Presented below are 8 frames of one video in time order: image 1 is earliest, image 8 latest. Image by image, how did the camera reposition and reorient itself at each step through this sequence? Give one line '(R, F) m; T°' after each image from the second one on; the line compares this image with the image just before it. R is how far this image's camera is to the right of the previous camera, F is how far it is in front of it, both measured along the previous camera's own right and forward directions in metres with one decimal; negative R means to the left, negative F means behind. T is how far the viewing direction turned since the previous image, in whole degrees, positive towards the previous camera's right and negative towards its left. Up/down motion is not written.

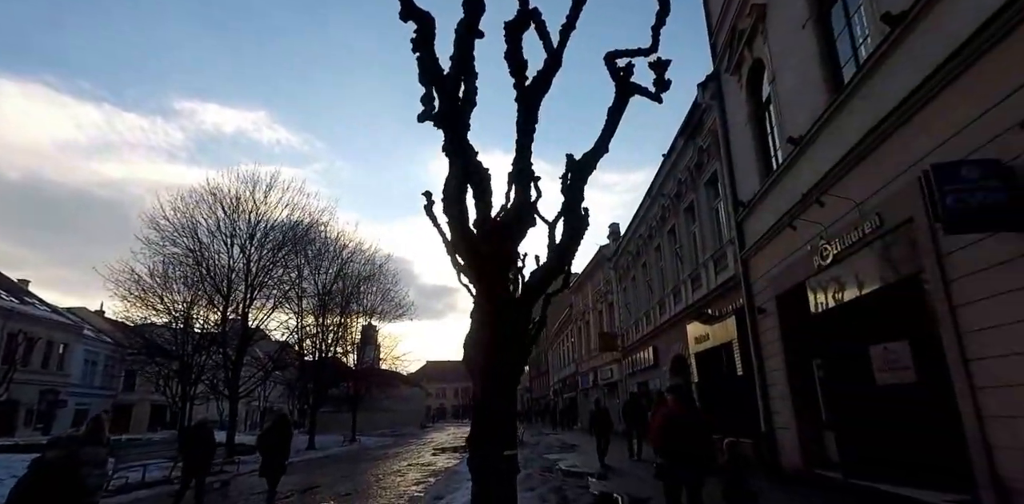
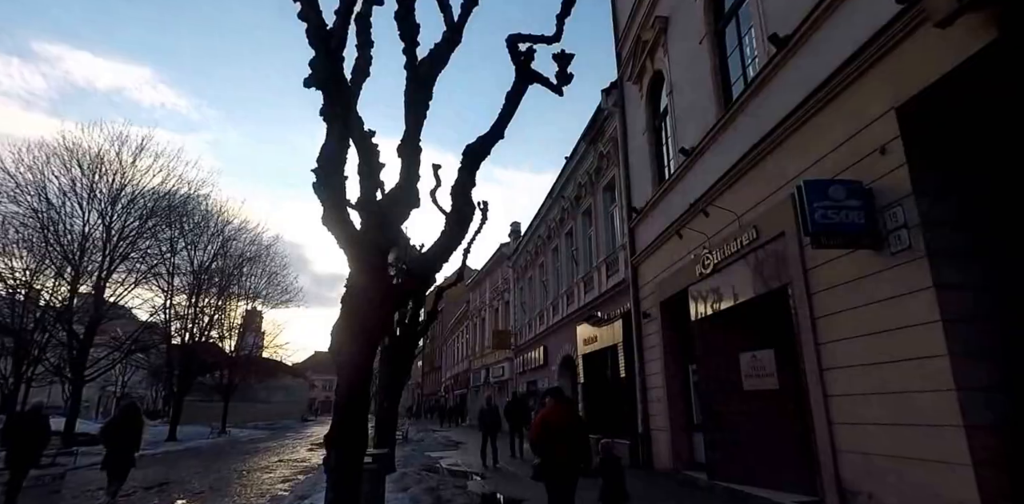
(+0.2, +0.4) m; +10°
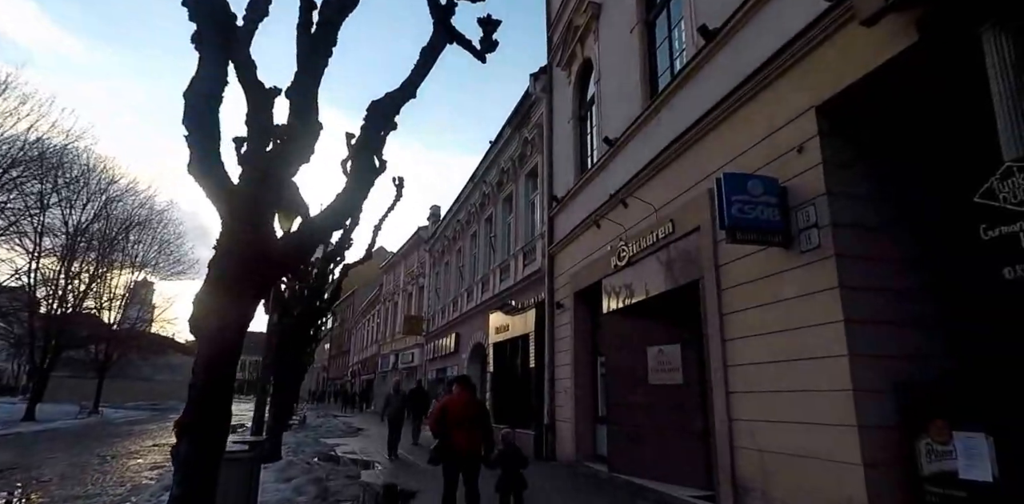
(+0.1, +0.5) m; +9°
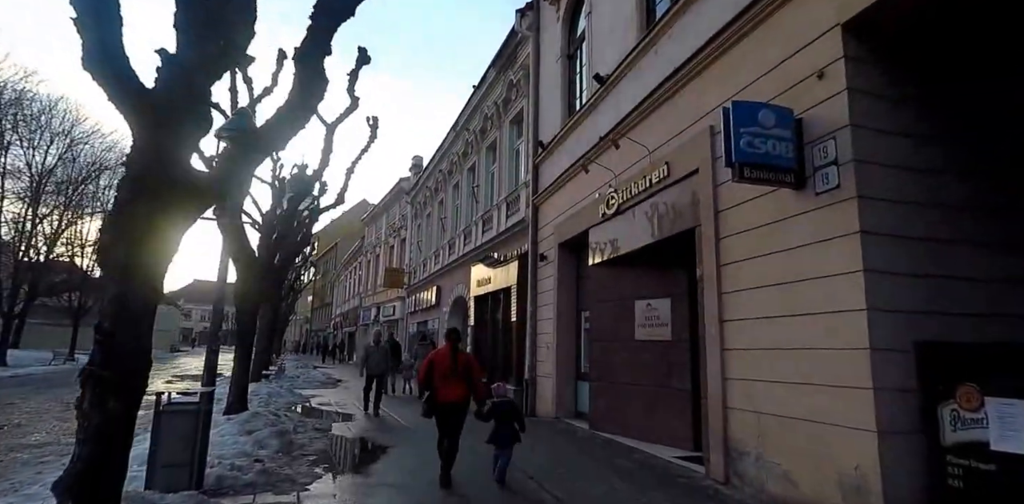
(+0.1, +0.7) m; +2°
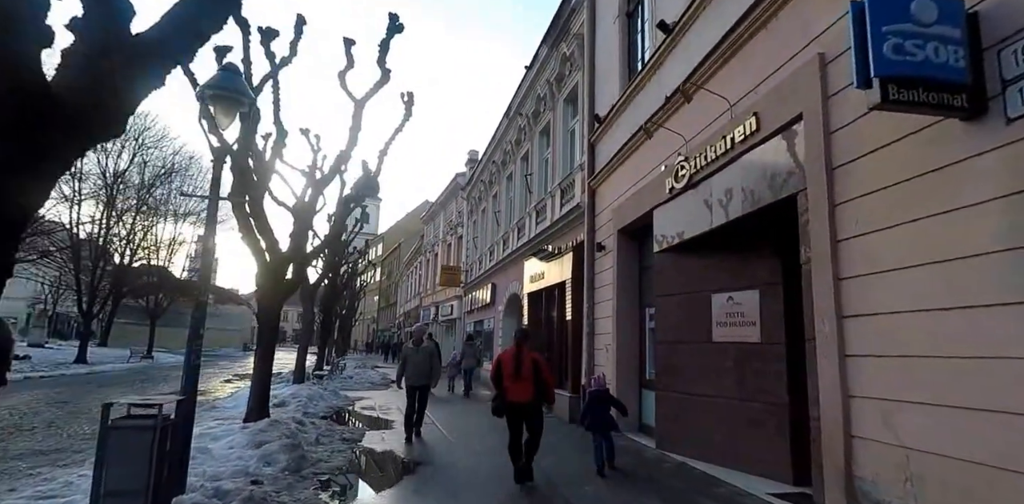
(+0.2, +1.3) m; -7°
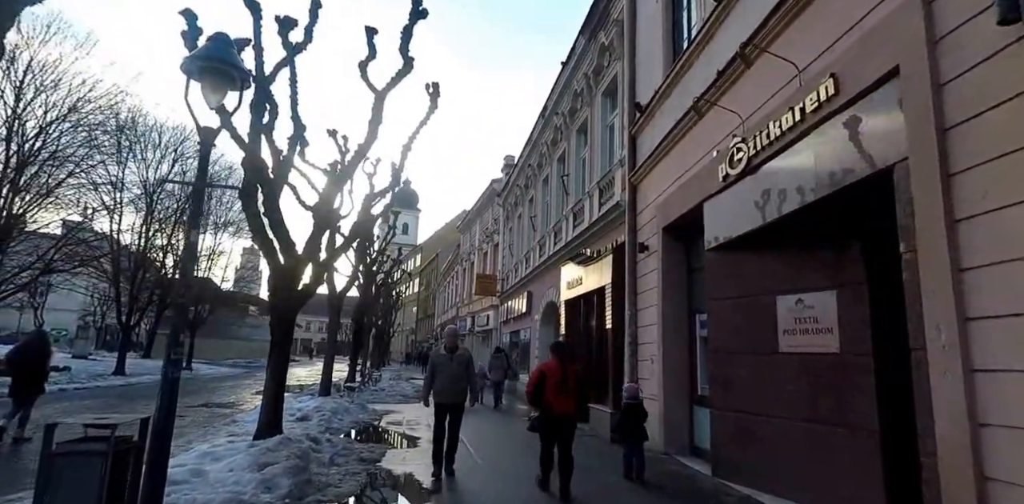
(+0.1, +0.8) m; -4°
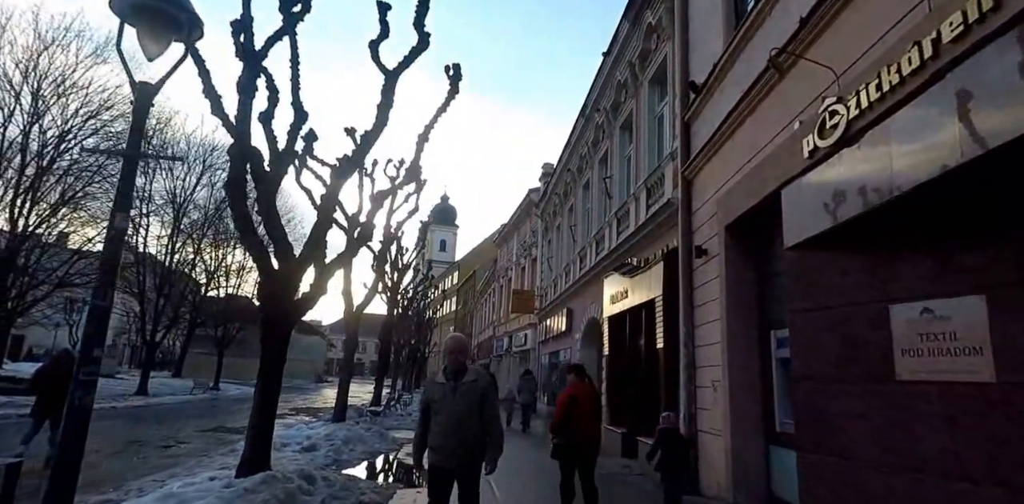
(+0.1, +1.3) m; -4°
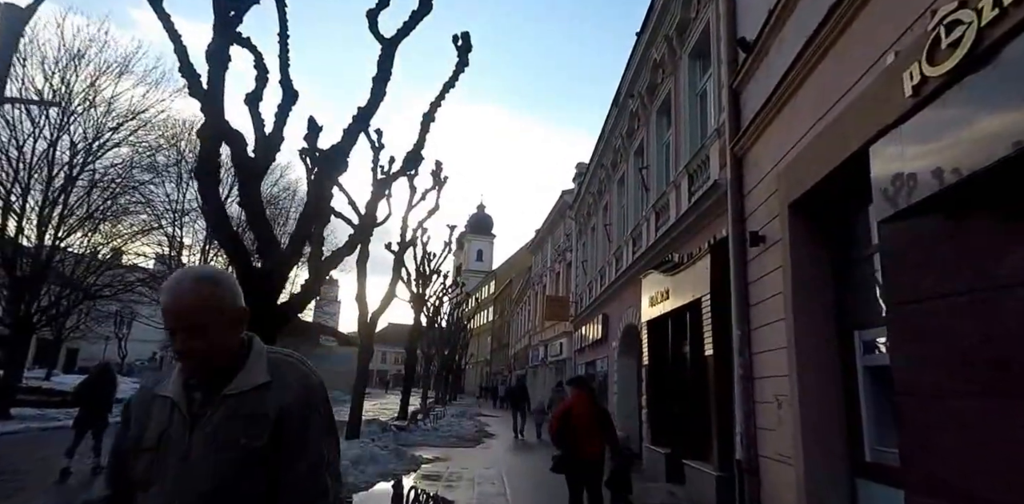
(+0.3, +1.1) m; -4°
